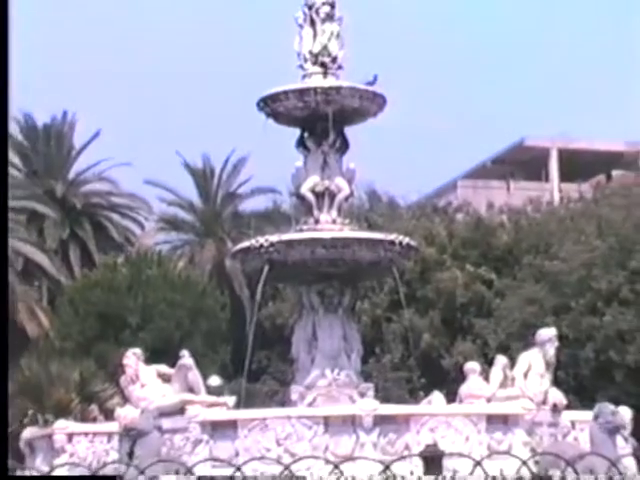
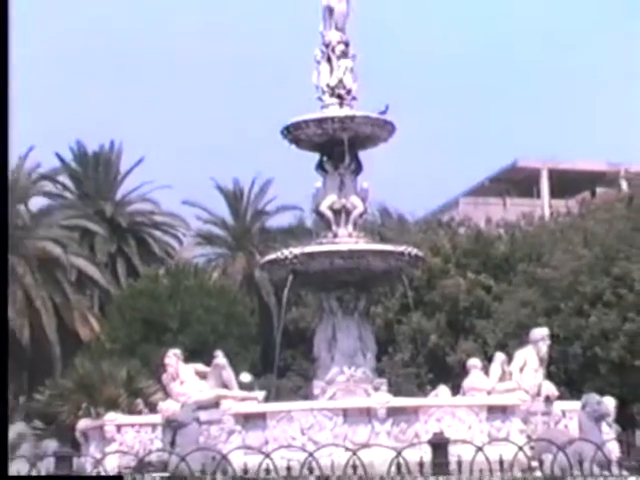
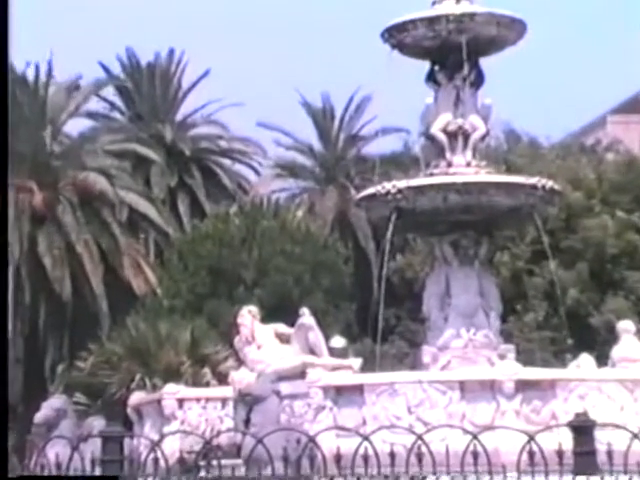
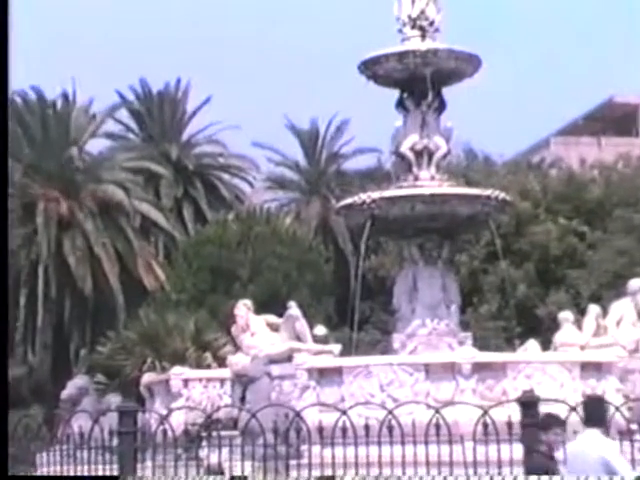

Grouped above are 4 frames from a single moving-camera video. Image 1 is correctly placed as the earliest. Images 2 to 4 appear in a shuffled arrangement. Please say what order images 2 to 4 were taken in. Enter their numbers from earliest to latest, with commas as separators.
2, 4, 3
